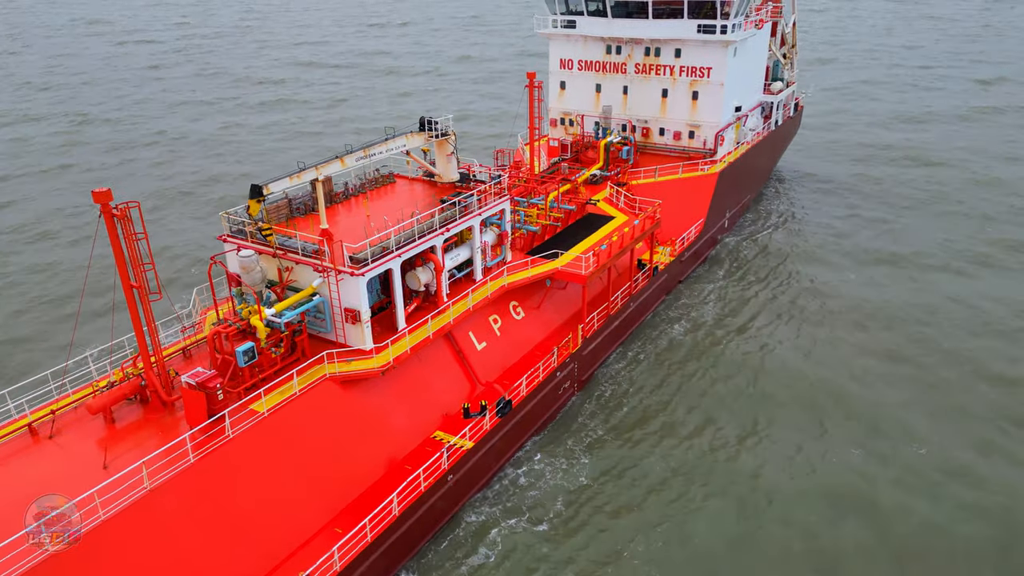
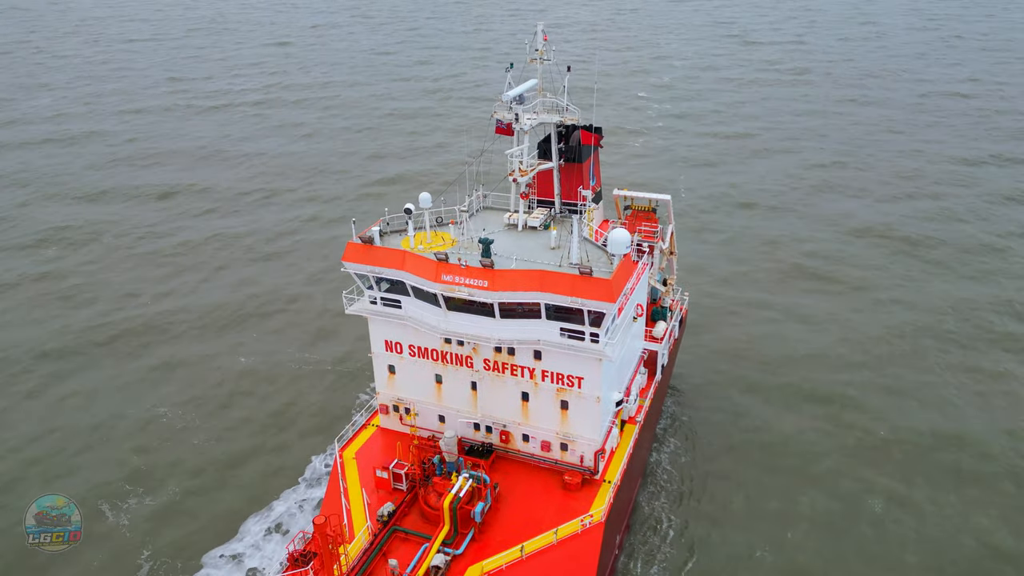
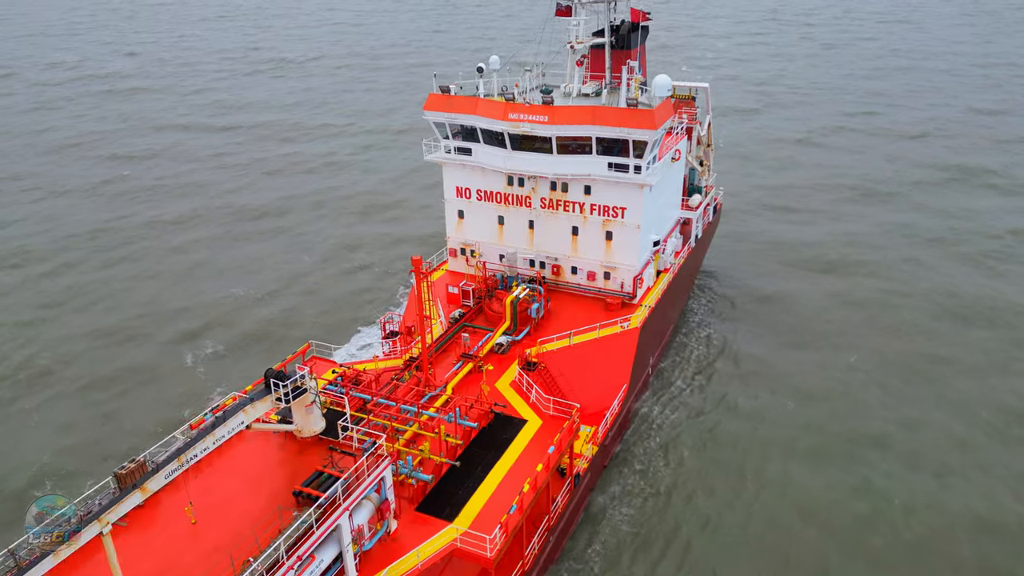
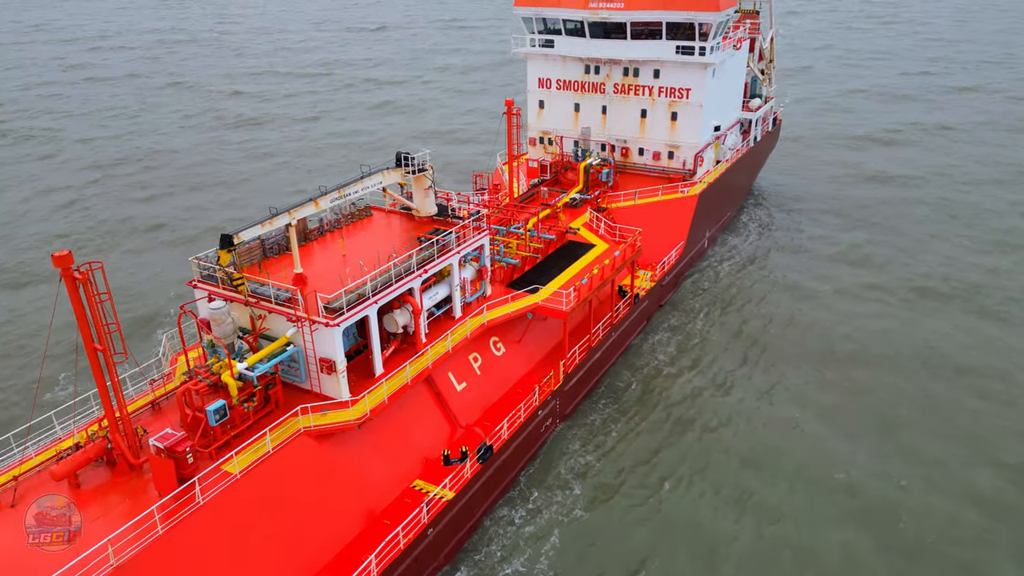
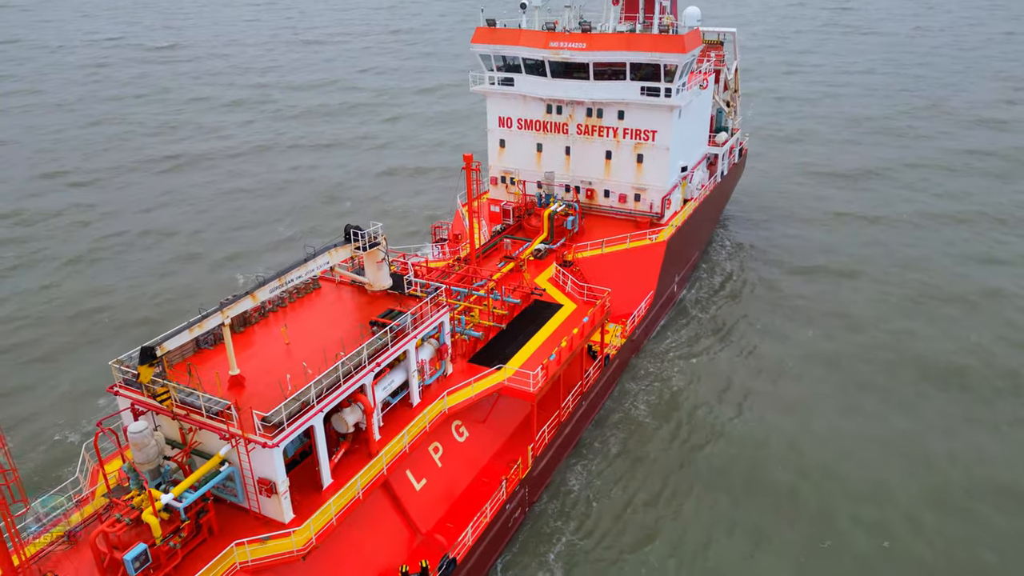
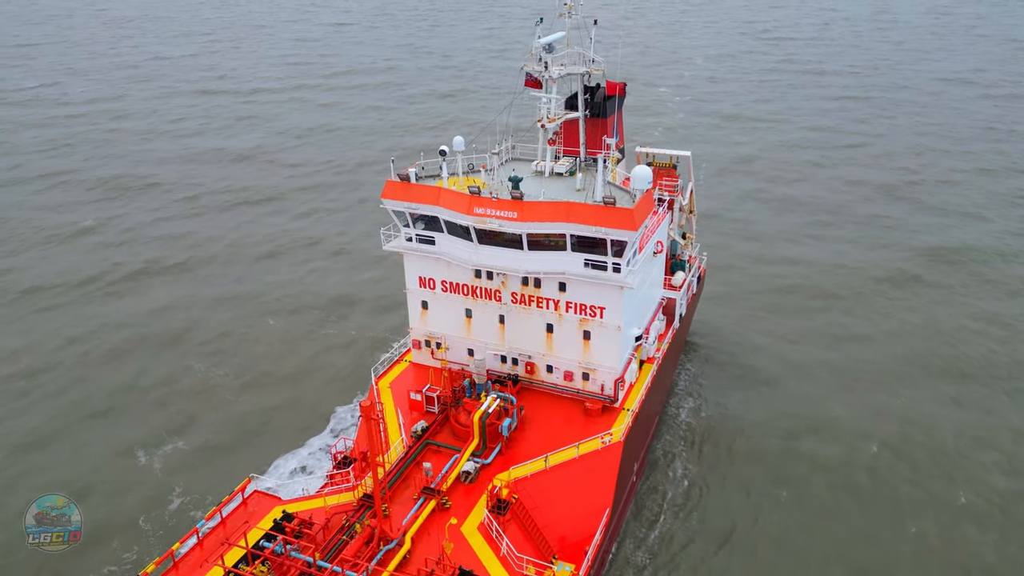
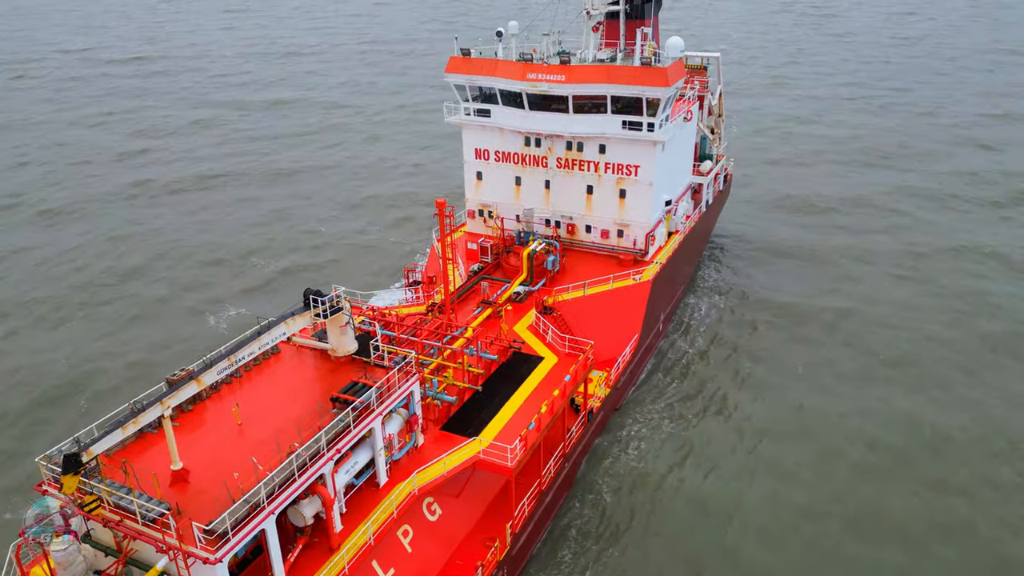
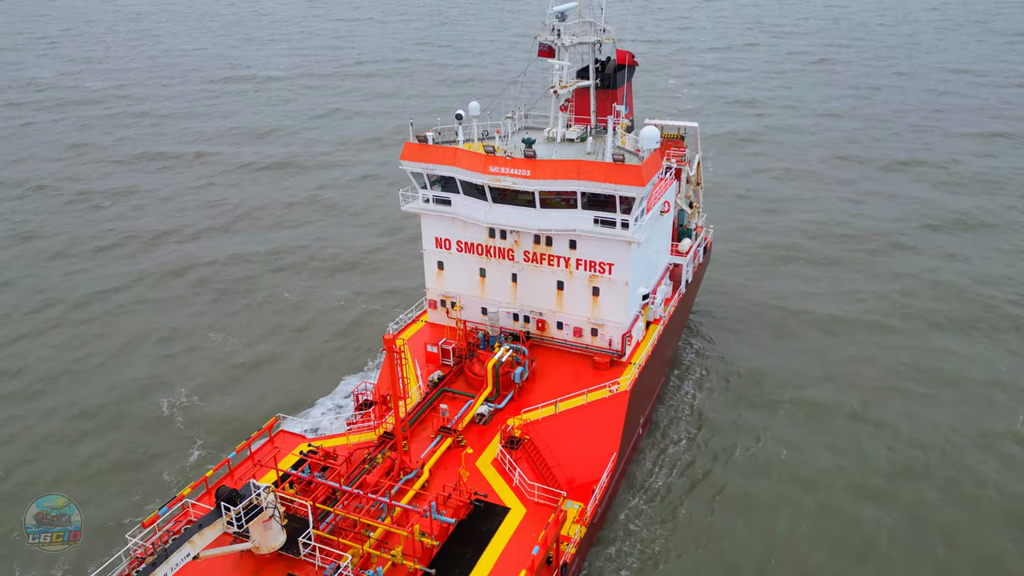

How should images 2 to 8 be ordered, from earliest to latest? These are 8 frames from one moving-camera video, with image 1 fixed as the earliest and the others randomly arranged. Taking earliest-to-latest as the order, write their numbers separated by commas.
4, 5, 7, 3, 8, 6, 2
